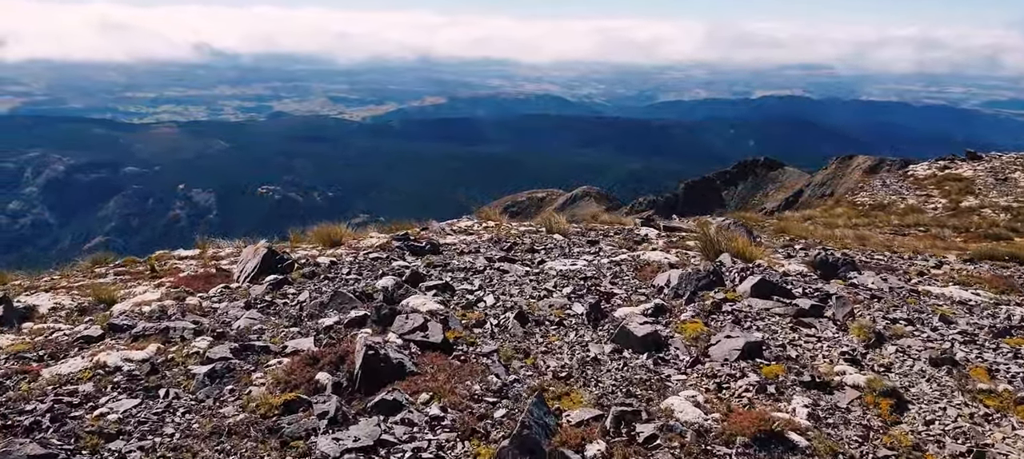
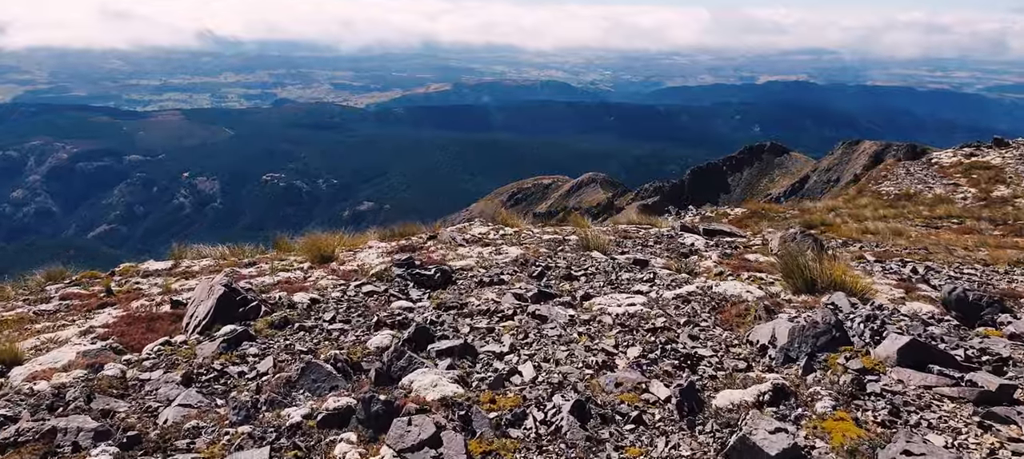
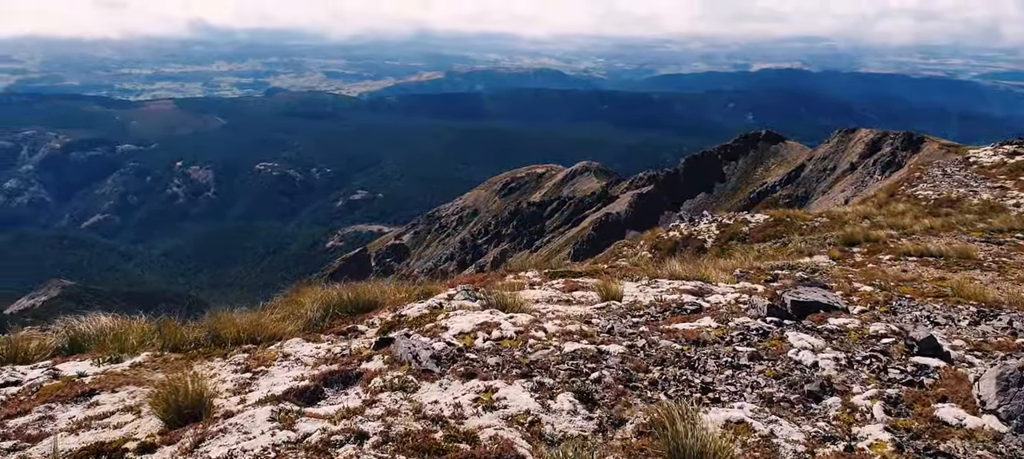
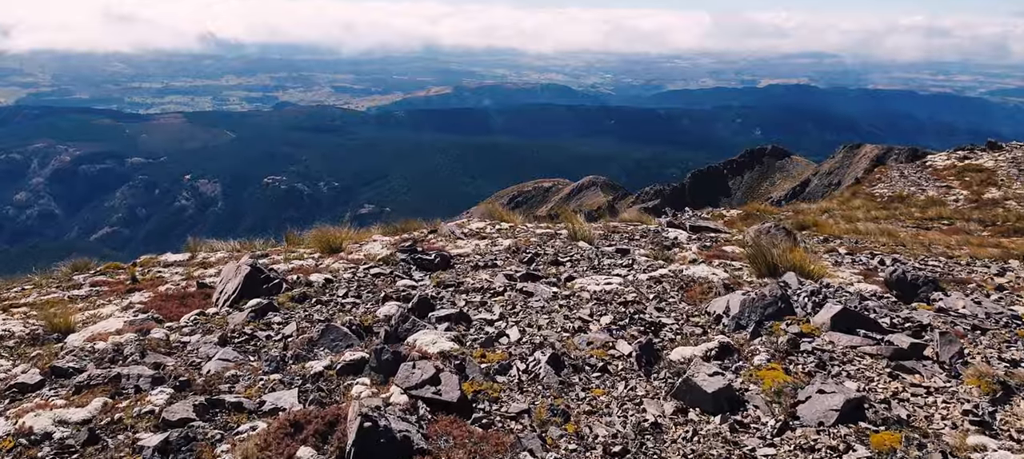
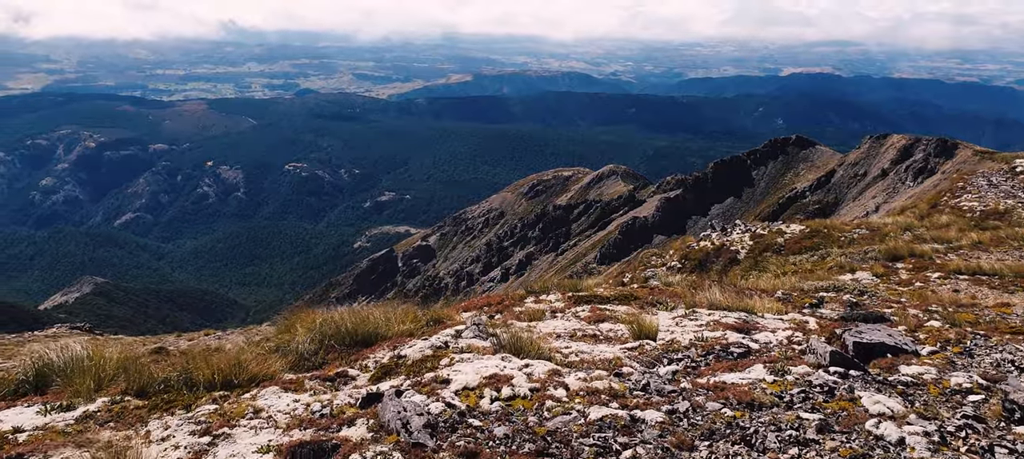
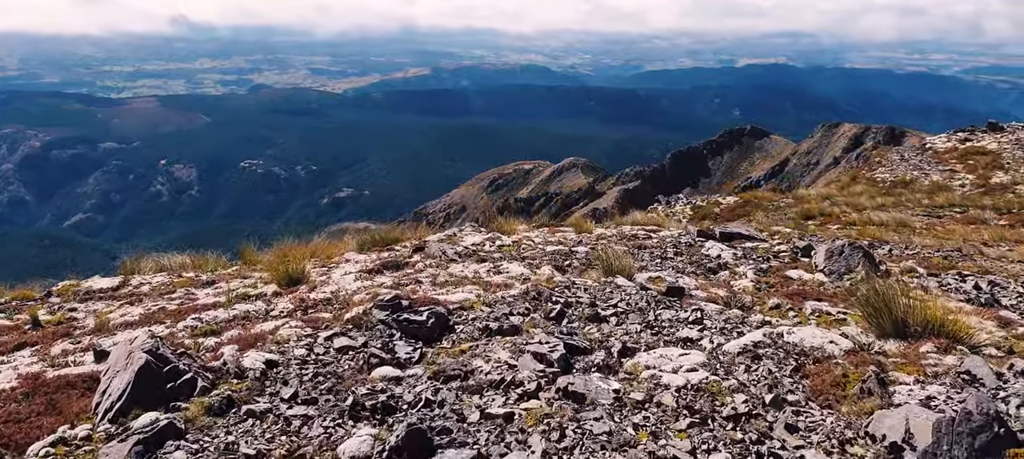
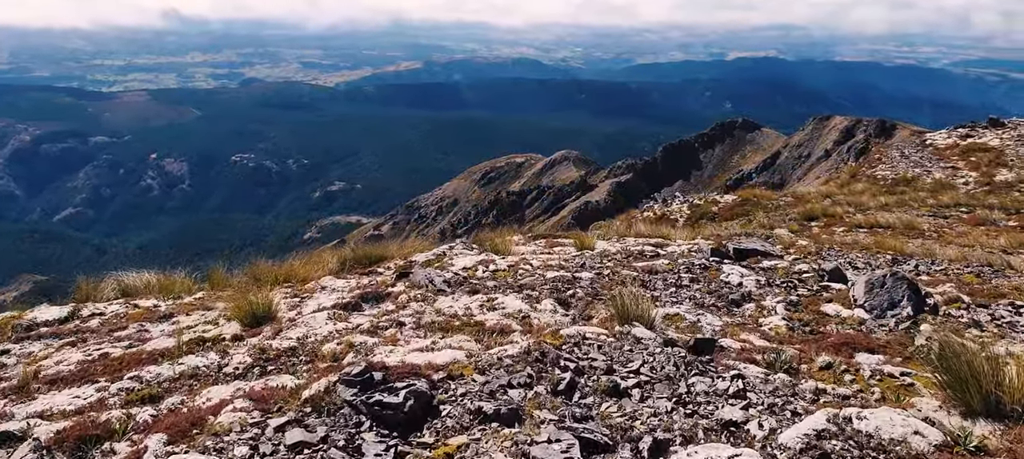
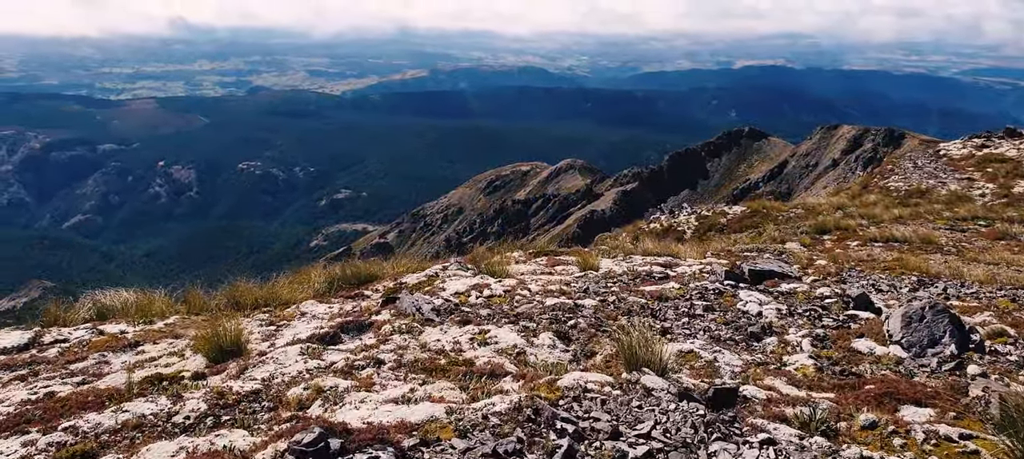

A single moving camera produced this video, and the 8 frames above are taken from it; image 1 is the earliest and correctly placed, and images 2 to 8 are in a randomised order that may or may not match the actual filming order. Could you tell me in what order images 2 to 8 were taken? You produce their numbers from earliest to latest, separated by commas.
4, 2, 6, 7, 8, 3, 5
